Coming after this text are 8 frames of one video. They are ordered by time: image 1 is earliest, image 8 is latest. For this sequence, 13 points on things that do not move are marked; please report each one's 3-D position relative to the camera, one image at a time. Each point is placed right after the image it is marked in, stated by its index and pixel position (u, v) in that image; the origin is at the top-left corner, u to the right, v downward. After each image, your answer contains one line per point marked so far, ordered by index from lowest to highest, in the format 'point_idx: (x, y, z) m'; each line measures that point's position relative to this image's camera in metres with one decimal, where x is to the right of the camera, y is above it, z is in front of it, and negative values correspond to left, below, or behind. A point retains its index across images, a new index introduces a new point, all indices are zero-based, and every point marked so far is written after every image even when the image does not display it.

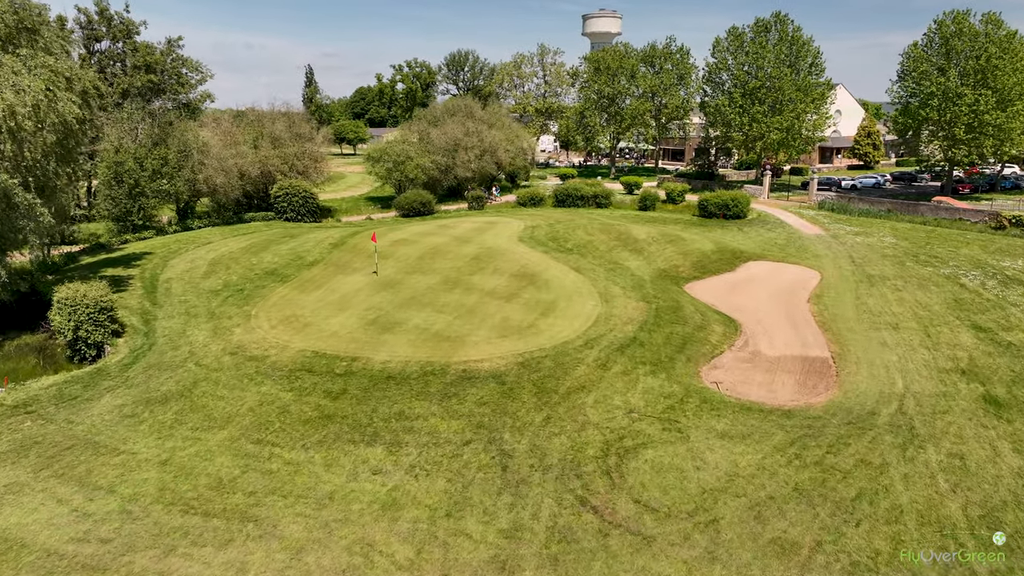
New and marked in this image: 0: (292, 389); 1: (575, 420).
0: (-5.9, -2.7, +19.1) m
1: (+1.5, -3.3, +17.8) m
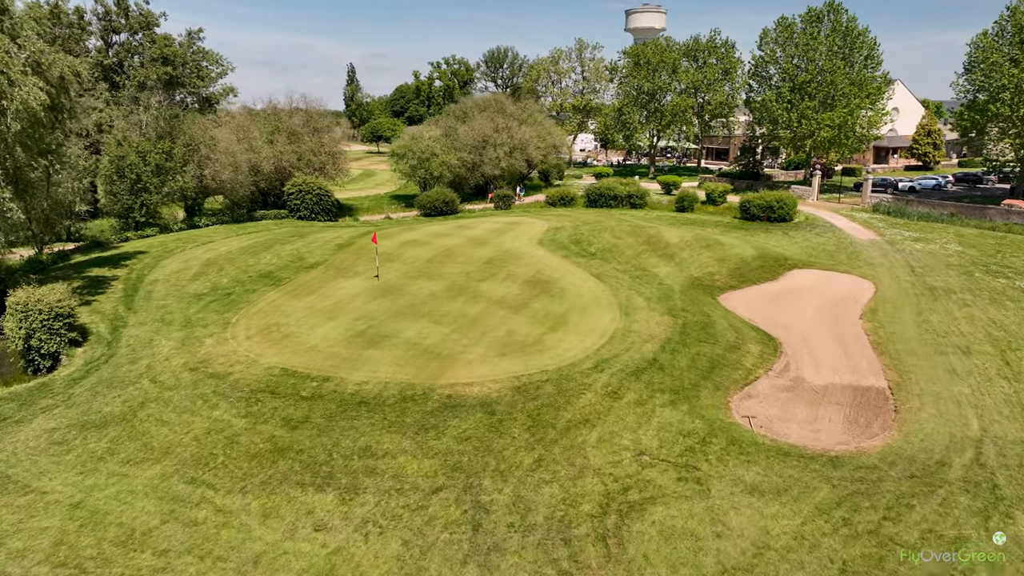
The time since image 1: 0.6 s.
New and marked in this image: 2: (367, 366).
0: (-6.1, -2.9, +16.5) m
1: (+1.2, -3.6, +14.8) m
2: (-3.9, -2.1, +19.1) m
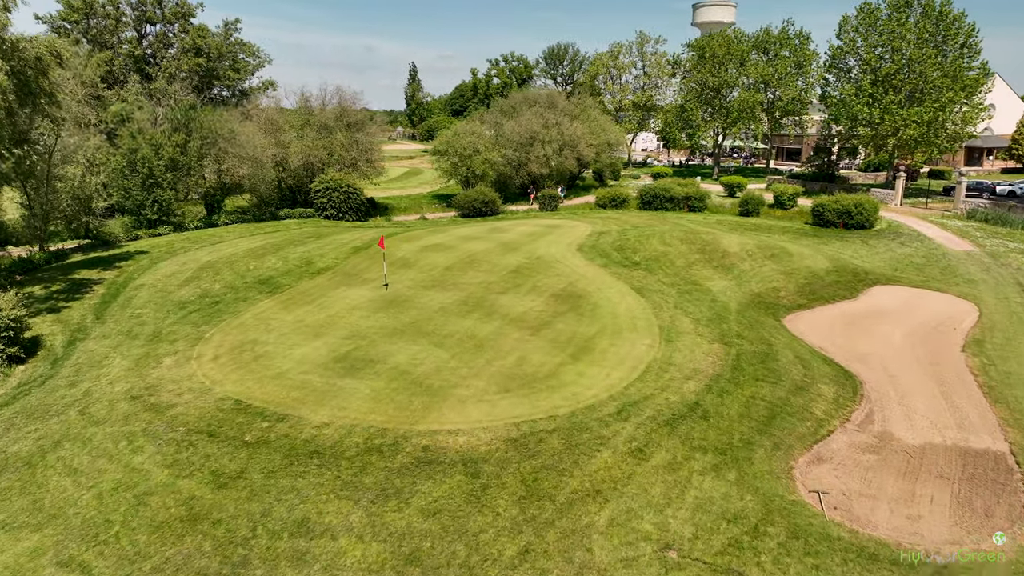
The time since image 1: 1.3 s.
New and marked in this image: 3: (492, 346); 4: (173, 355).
0: (-6.3, -3.3, +13.2) m
1: (+0.9, -4.1, +10.8) m
2: (-3.8, -2.5, +15.6) m
3: (-0.5, -1.6, +19.2) m
4: (-8.8, -1.7, +18.6) m
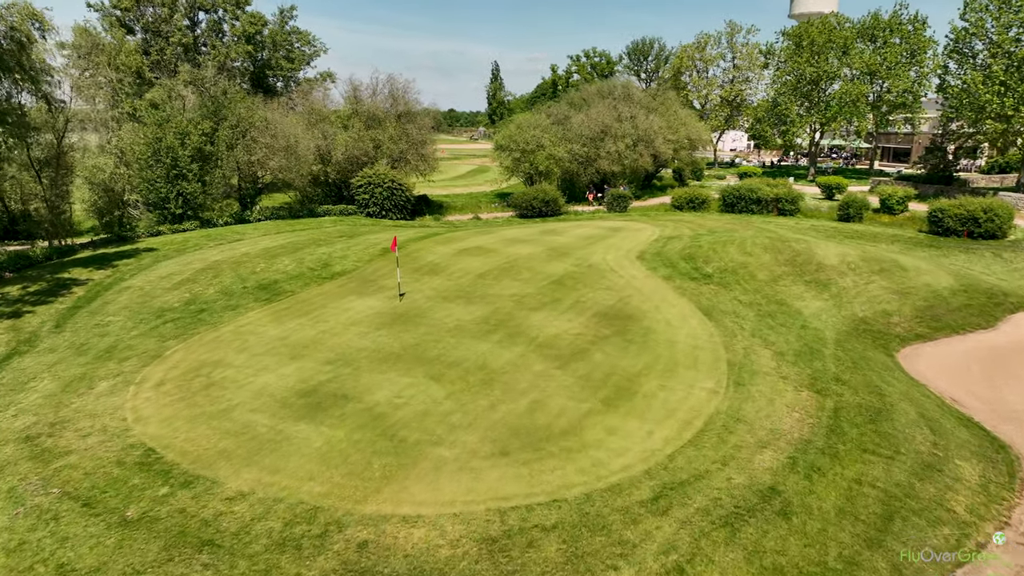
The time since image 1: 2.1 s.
0: (-6.6, -3.5, +9.6) m
1: (+0.2, -4.5, +6.4) m
2: (-3.9, -2.8, +11.6) m
3: (-0.2, -2.0, +14.9) m
4: (-8.5, -1.9, +15.2) m
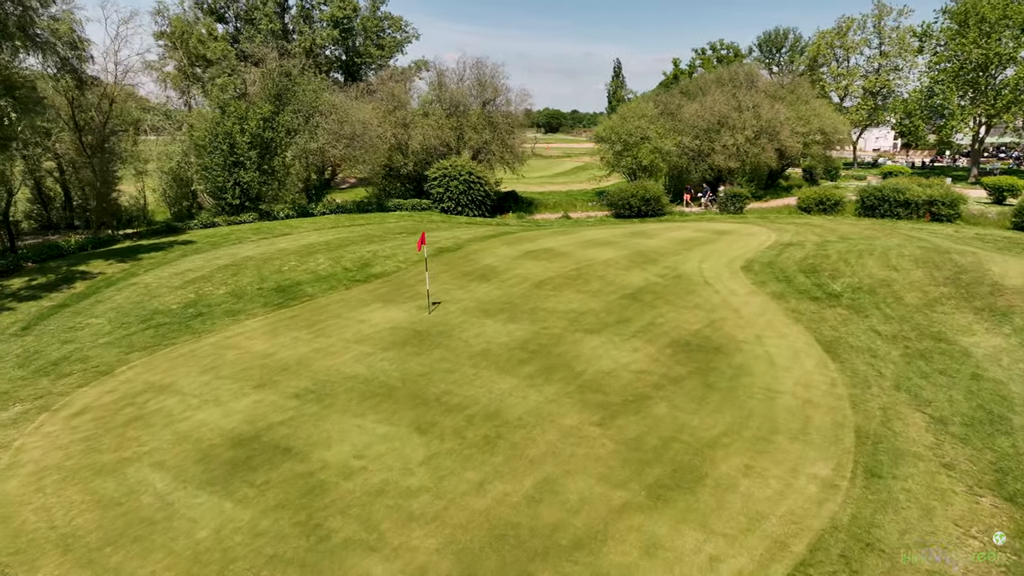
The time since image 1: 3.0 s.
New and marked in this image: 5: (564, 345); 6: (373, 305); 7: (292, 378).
0: (-7.2, -3.5, +6.2) m
1: (-1.1, -4.7, +1.9) m
2: (-4.2, -2.9, +7.8) m
3: (0.0, -2.3, +10.4) m
4: (-8.1, -1.9, +12.1) m
5: (+1.1, -1.2, +14.7) m
6: (-3.5, -0.4, +17.9) m
7: (-4.0, -1.6, +13.1) m
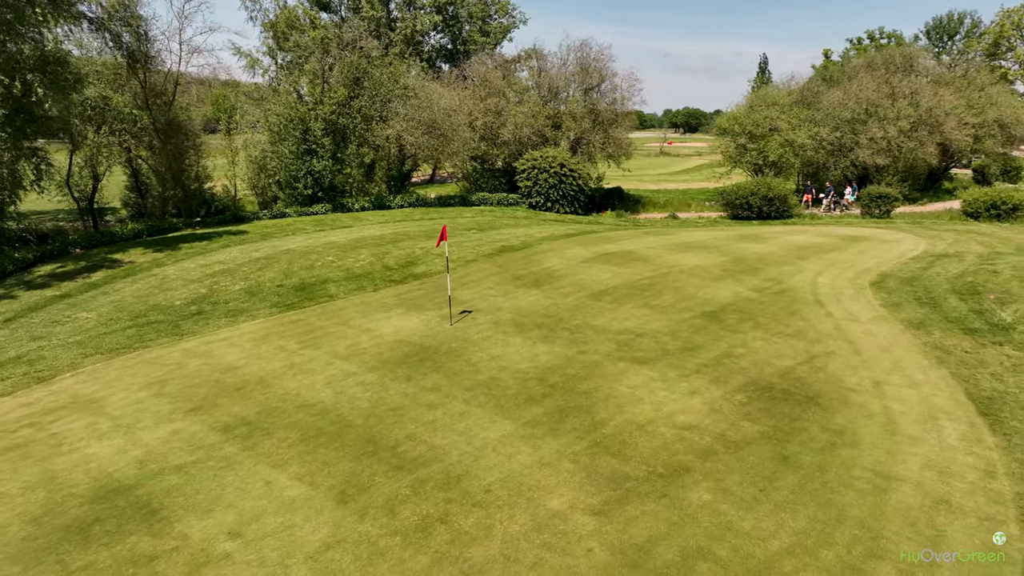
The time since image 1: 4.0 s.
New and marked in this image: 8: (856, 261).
0: (-8.5, -3.3, +4.3) m
1: (-3.3, -4.8, -1.1) m
2: (-5.2, -2.9, +5.2) m
3: (-0.5, -2.4, +7.0) m
4: (-8.2, -1.7, +10.2) m
5: (+1.3, -1.4, +11.1) m
6: (-2.5, -0.5, +15.0) m
7: (-4.0, -1.6, +10.4) m
8: (+9.1, +0.7, +18.8) m
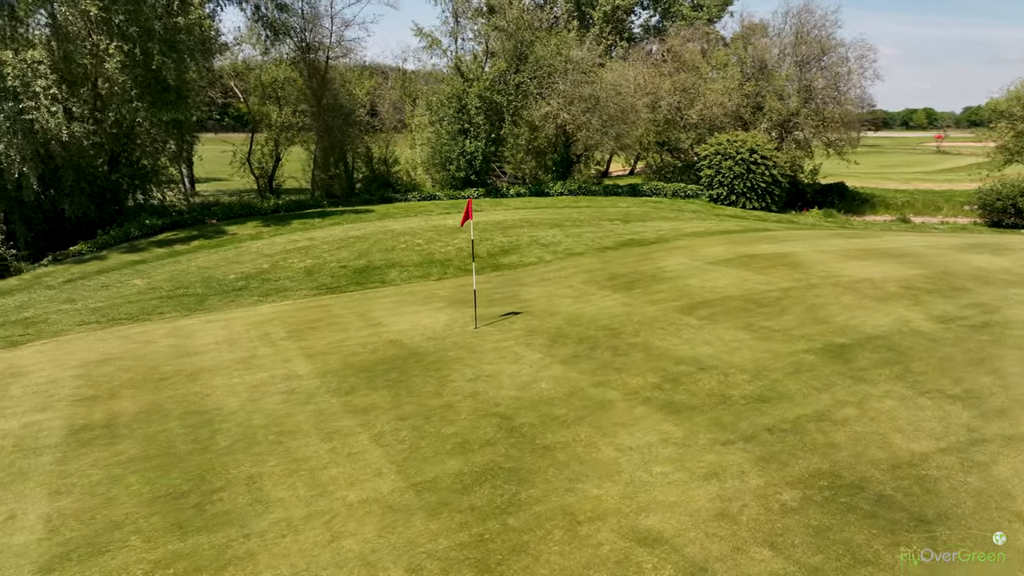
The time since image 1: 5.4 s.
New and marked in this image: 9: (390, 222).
0: (-10.8, -2.5, +4.2) m
1: (-7.9, -4.3, -2.5) m
2: (-7.4, -2.3, +4.0) m
3: (-2.4, -2.2, +4.2) m
4: (-8.5, -1.0, +9.7) m
5: (+0.8, -1.4, +7.3) m
6: (-1.4, -0.3, +12.4) m
7: (-4.5, -1.3, +8.5) m
8: (+10.8, 0.0, +12.1) m
9: (-3.3, +1.7, +19.4) m
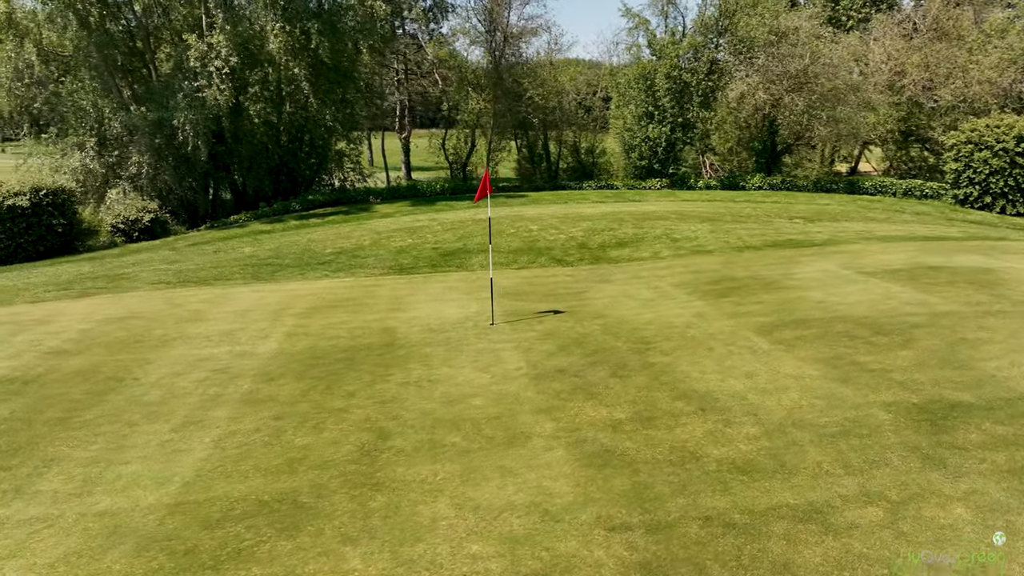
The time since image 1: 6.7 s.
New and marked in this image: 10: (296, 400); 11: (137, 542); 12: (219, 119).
0: (-12.4, -1.4, +6.5) m
1: (-12.1, -3.3, -0.8) m
2: (-9.2, -1.5, +5.1) m
3: (-4.5, -1.8, +3.5) m
4: (-8.1, -0.2, +10.8) m
5: (-0.3, -1.3, +5.3) m
6: (-0.5, -0.1, +10.8) m
7: (-4.8, -0.8, +8.3) m
8: (+10.8, -0.8, +6.2) m
9: (+0.3, +2.0, +18.0) m
10: (-1.9, -1.1, +6.8) m
11: (-2.2, -1.6, +4.4) m
12: (-7.7, +4.4, +18.9) m
